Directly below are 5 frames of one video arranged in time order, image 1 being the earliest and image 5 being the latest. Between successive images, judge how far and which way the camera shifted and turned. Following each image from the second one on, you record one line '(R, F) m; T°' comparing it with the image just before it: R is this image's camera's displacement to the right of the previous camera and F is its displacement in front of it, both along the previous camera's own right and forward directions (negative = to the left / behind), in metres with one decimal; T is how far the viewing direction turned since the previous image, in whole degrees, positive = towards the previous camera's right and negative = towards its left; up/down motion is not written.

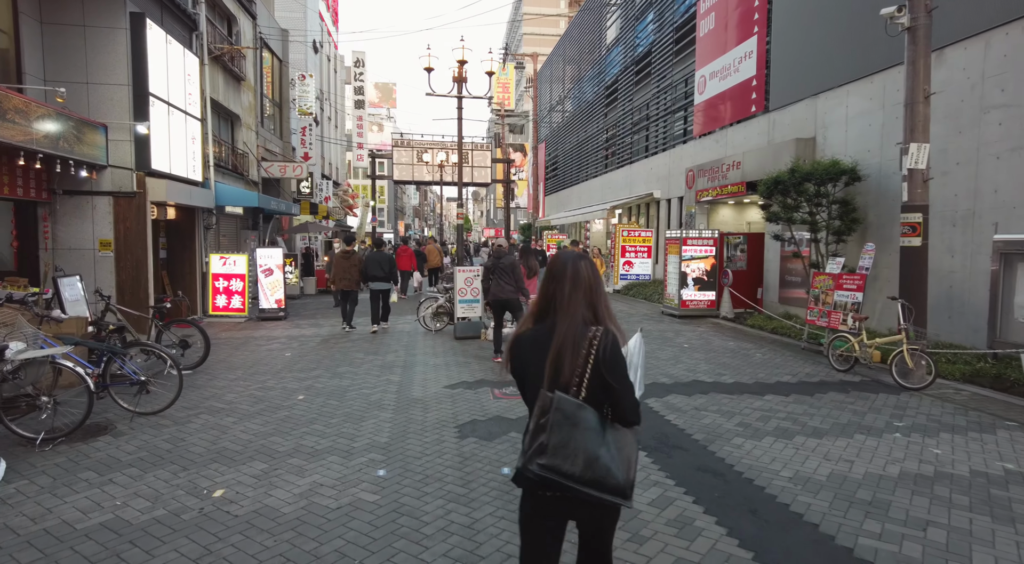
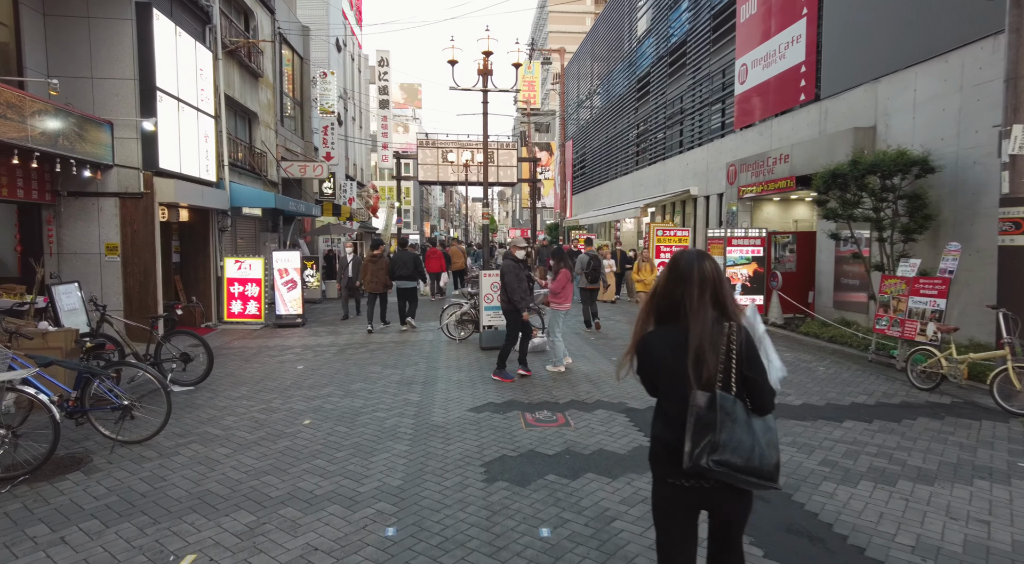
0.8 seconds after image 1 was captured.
(-0.1, +0.9) m; -2°
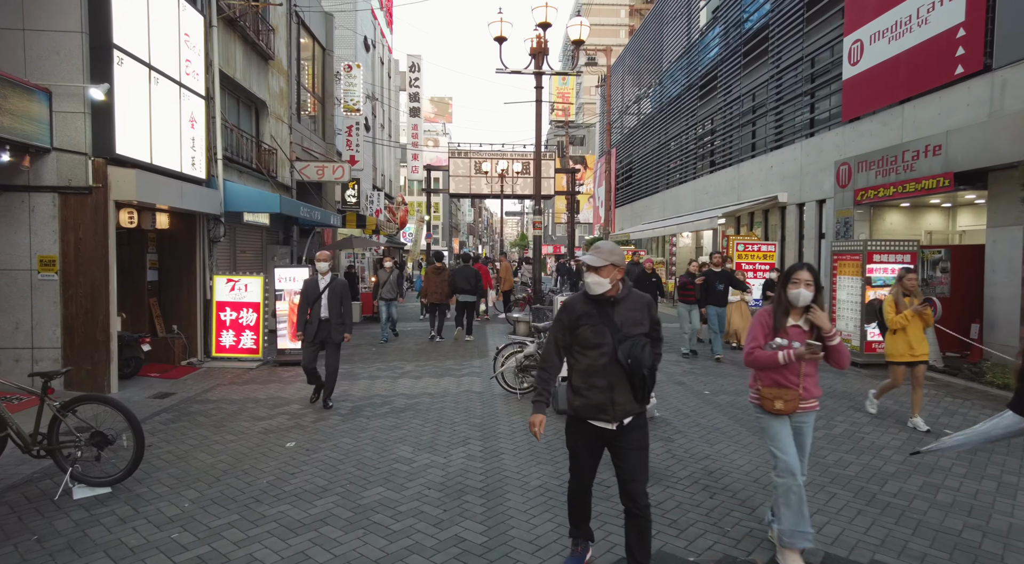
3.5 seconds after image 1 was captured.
(-0.7, +3.0) m; -2°
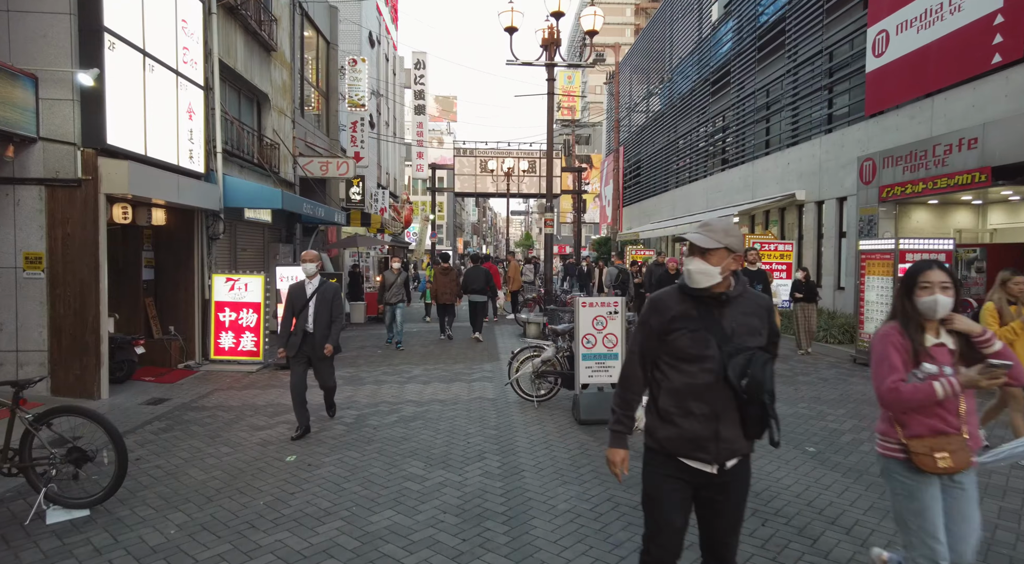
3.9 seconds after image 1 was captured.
(-0.1, +0.5) m; 0°
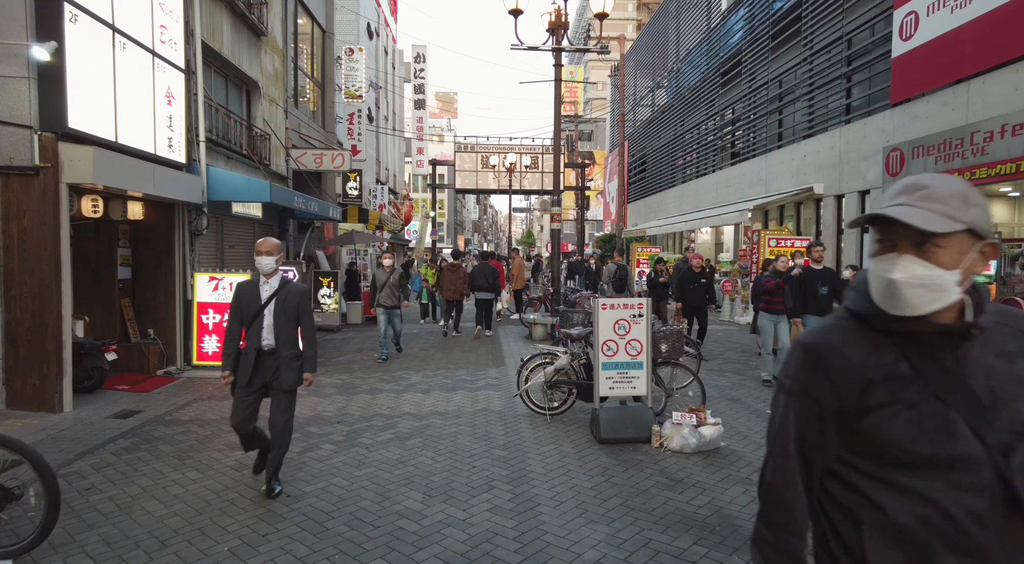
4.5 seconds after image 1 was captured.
(-0.1, +0.8) m; 0°
